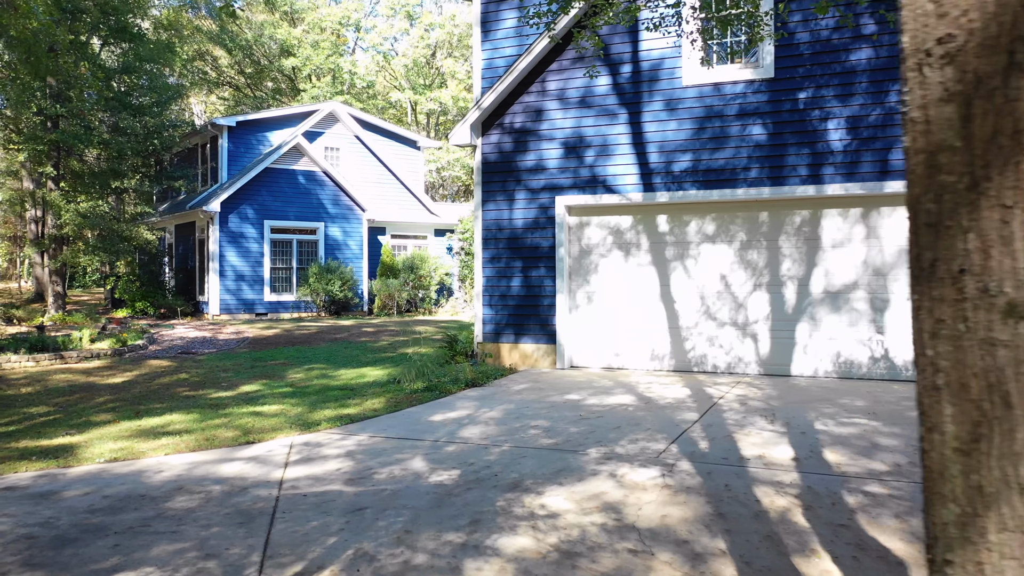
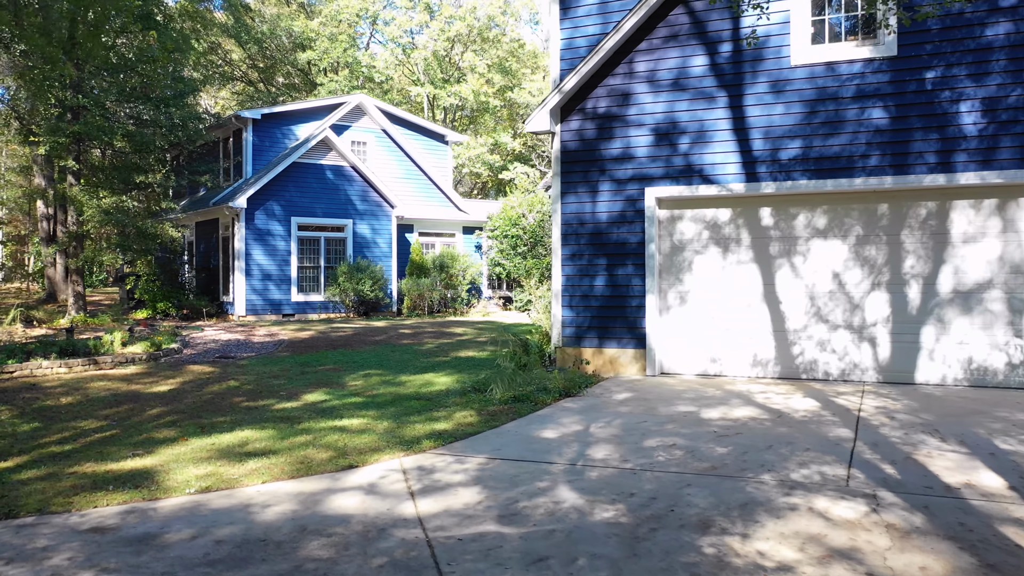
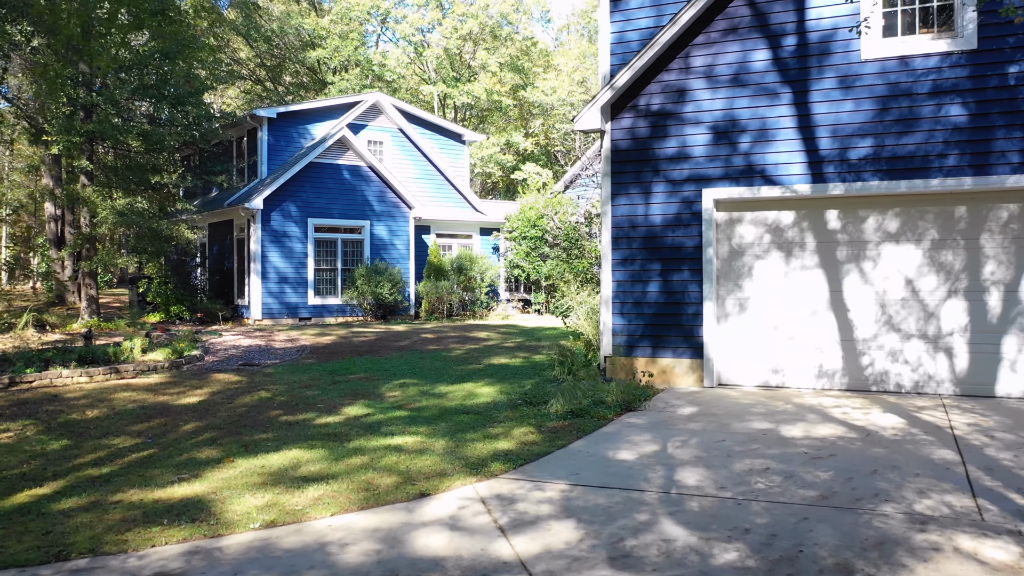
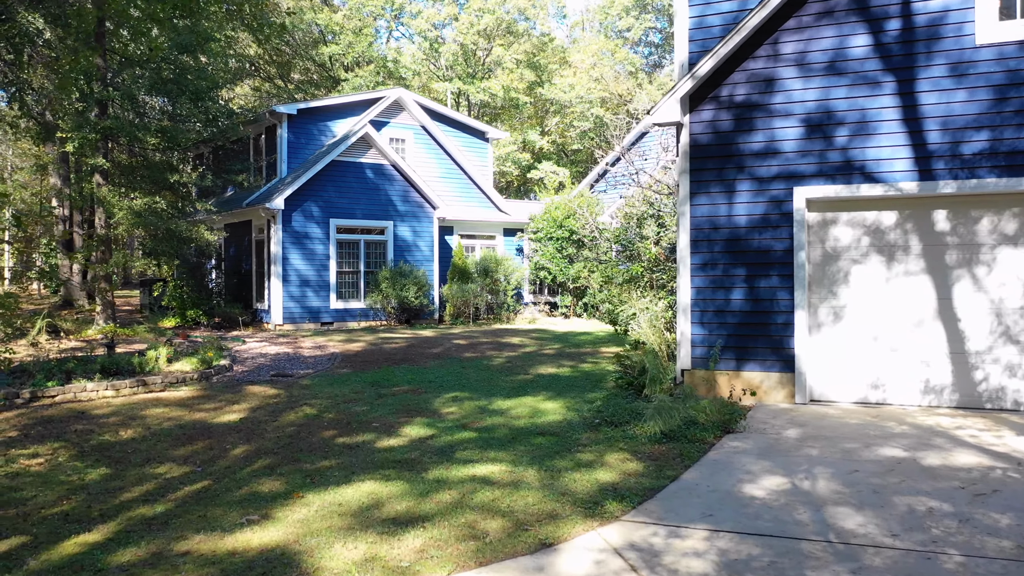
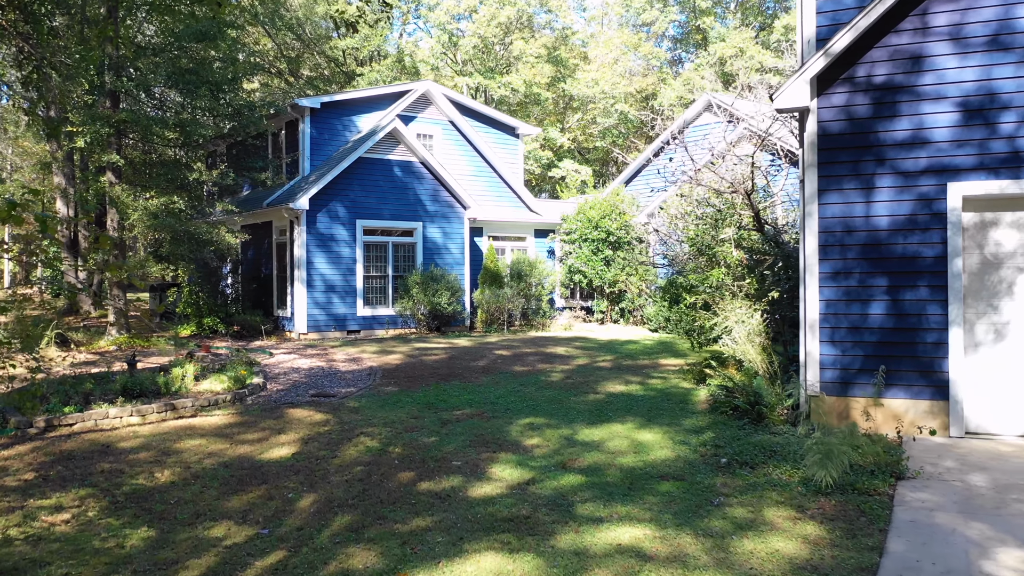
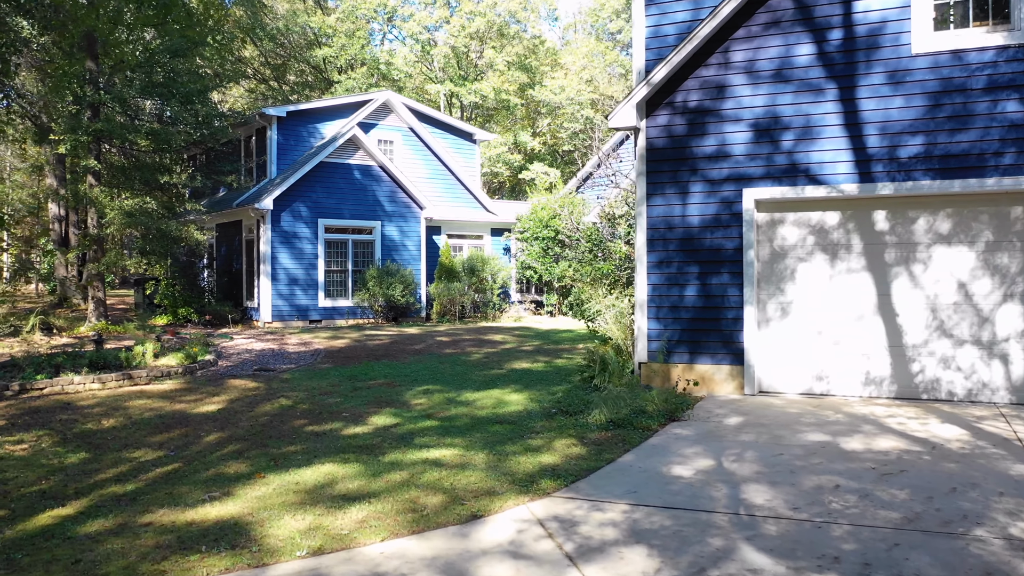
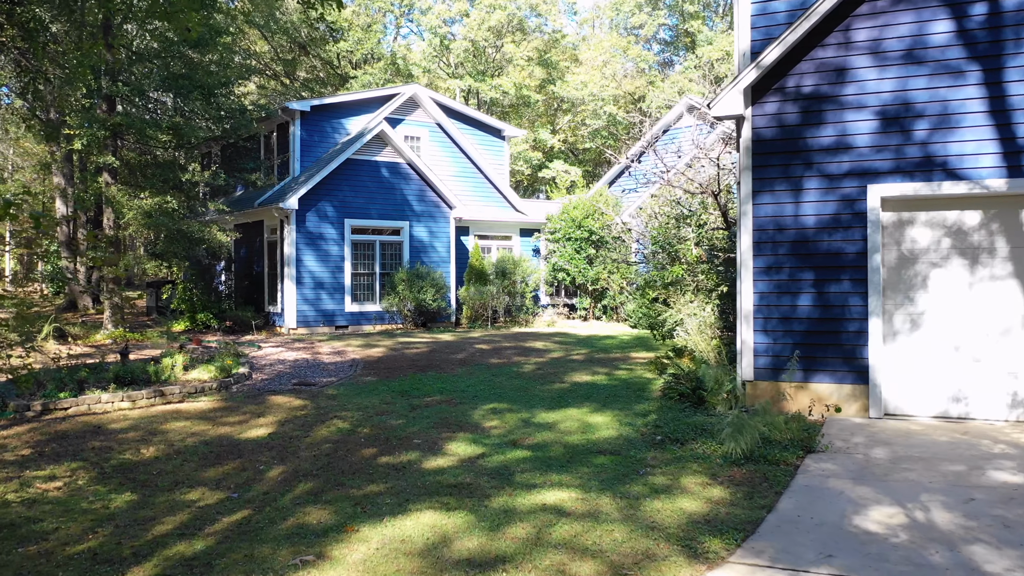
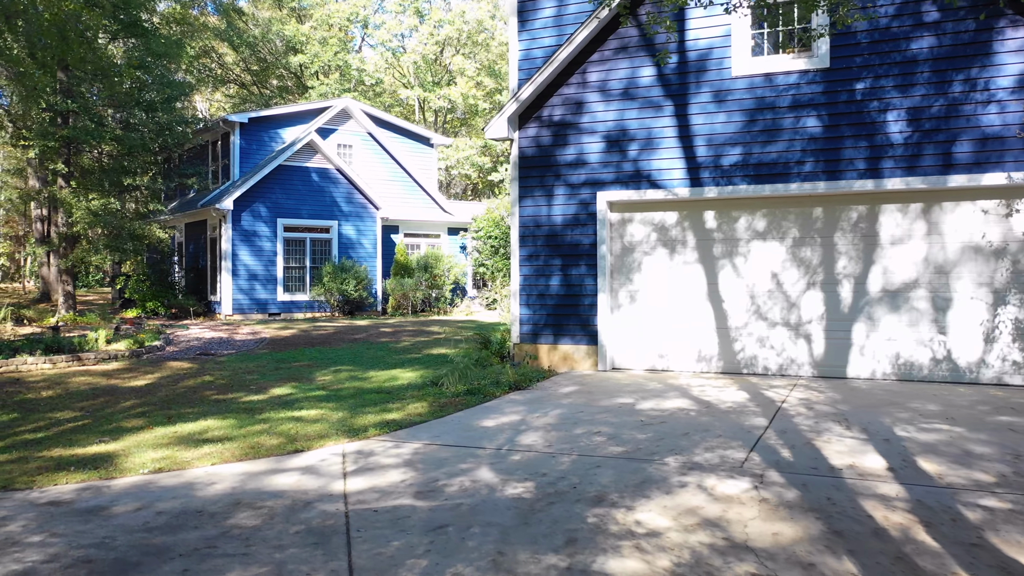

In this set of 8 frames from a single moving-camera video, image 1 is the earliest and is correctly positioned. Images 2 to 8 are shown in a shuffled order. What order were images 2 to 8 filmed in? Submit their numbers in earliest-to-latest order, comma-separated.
8, 2, 3, 6, 4, 7, 5
